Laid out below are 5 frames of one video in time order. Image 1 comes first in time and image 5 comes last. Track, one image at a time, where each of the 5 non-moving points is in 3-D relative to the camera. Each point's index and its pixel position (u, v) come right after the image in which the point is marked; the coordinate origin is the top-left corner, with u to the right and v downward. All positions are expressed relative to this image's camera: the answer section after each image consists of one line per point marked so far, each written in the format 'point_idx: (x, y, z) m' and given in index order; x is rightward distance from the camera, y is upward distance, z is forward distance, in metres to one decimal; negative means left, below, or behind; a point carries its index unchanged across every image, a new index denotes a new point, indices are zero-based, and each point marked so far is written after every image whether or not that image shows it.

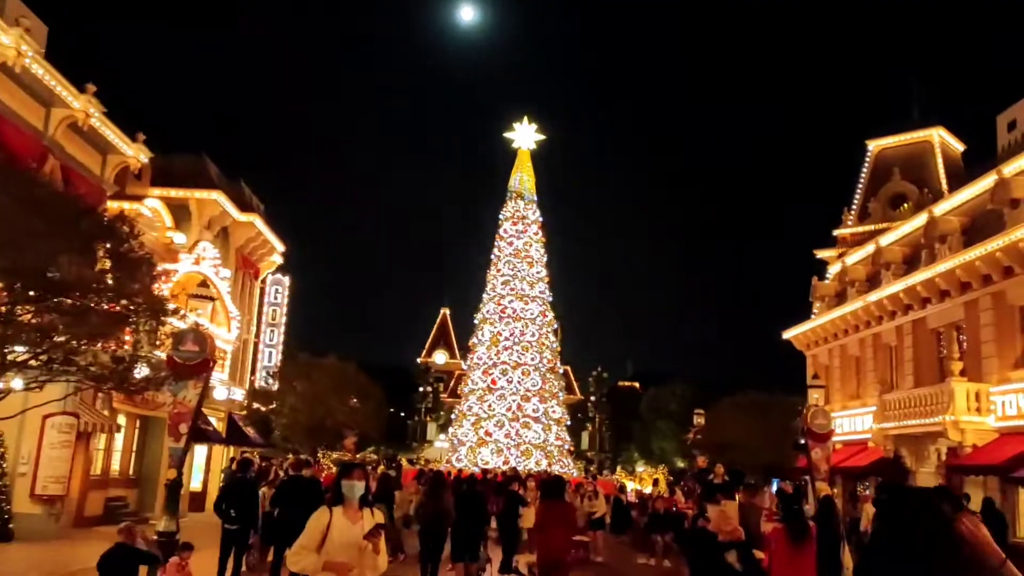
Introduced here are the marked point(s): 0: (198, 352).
0: (-5.0, -1.0, +14.5) m
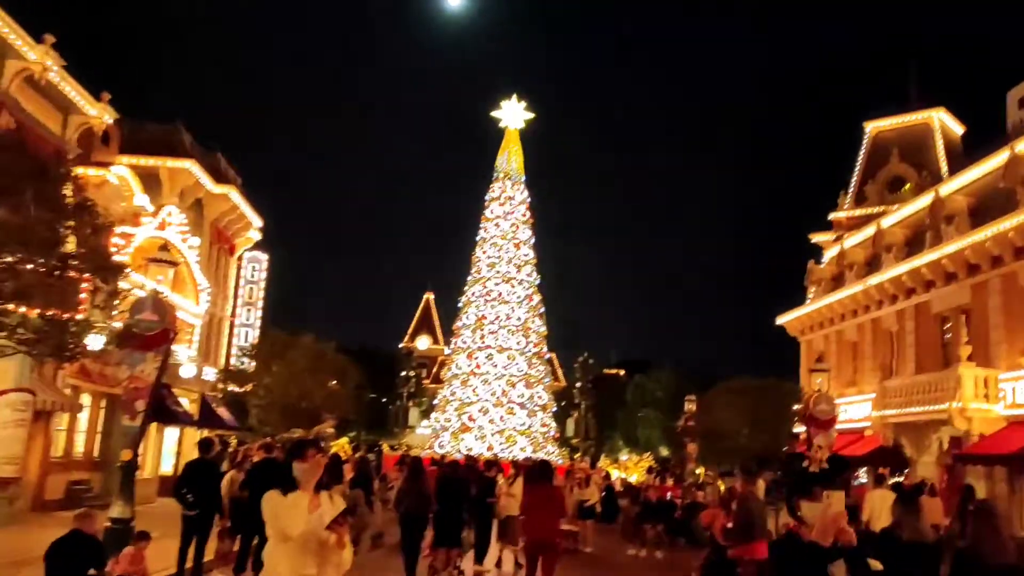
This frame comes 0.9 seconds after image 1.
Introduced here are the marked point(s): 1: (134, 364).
0: (-5.1, -0.5, +13.2) m
1: (-5.5, -1.1, +13.2) m
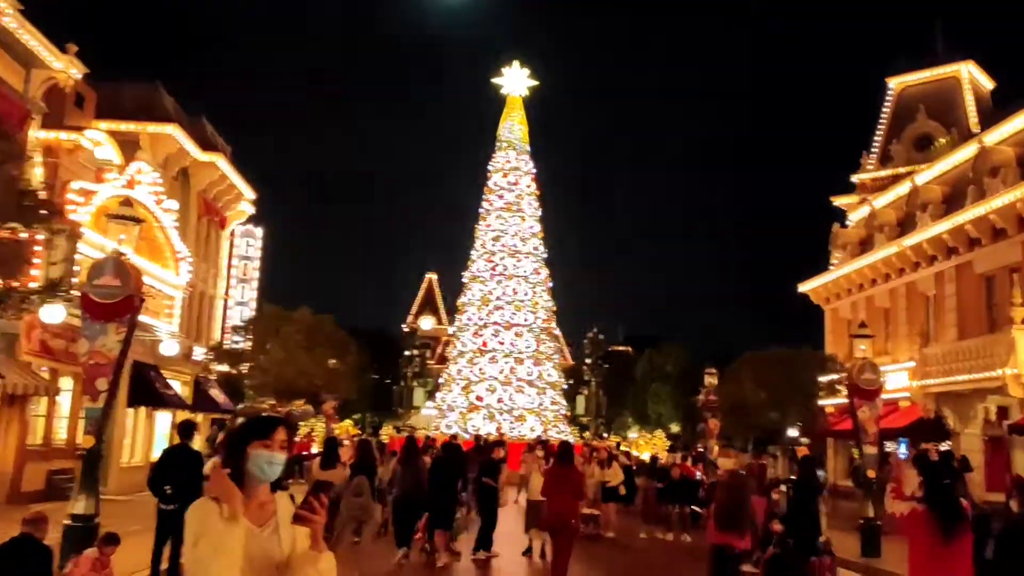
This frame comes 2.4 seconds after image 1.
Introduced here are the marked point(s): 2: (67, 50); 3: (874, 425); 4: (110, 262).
0: (-4.9, 0.0, +11.3) m
1: (-5.2, -0.6, +11.4) m
2: (-9.3, +5.0, +19.0) m
3: (+7.6, -2.9, +19.1) m
4: (-5.0, +0.3, +11.4) m
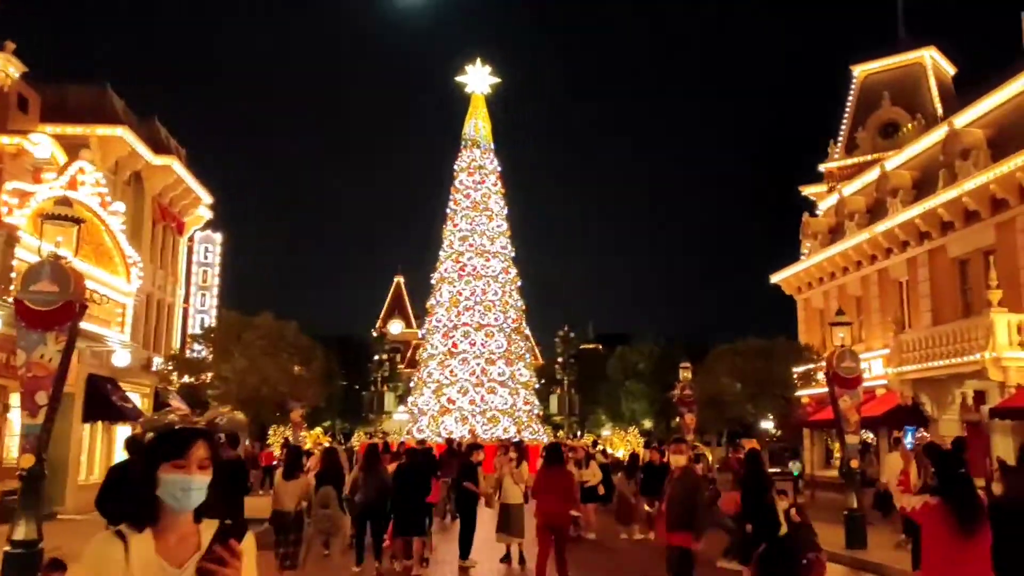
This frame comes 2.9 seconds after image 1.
0: (-5.2, -0.1, +10.5) m
1: (-5.6, -0.7, +10.5) m
2: (-10.1, +4.8, +18.1) m
3: (+7.0, -2.6, +18.7) m
4: (-5.4, +0.3, +10.5) m
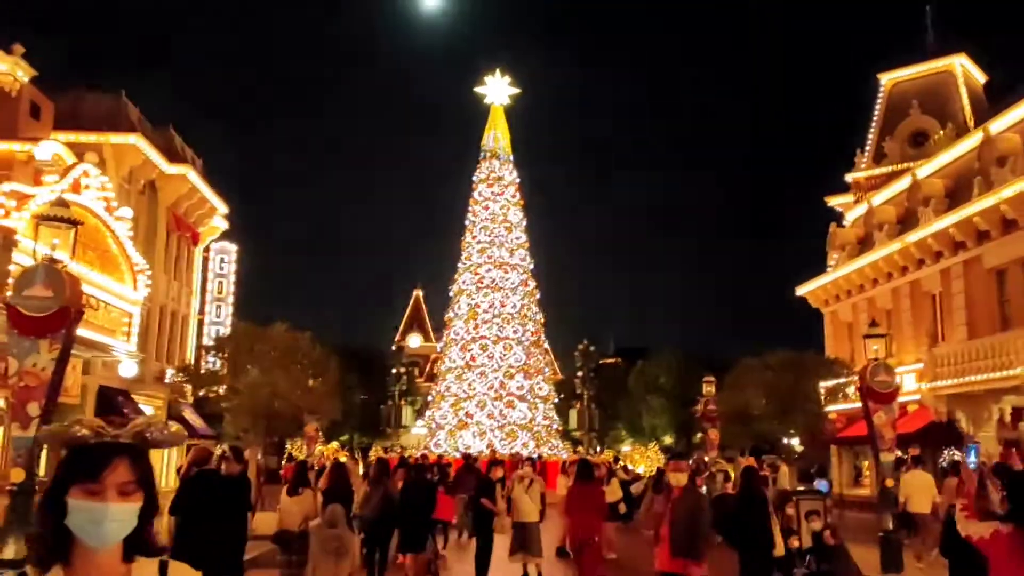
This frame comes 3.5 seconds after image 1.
0: (-5.0, -0.1, +10.0) m
1: (-5.4, -0.7, +10.0) m
2: (-9.7, +4.6, +17.7) m
3: (+7.4, -2.8, +17.8) m
4: (-5.2, +0.2, +10.0) m
